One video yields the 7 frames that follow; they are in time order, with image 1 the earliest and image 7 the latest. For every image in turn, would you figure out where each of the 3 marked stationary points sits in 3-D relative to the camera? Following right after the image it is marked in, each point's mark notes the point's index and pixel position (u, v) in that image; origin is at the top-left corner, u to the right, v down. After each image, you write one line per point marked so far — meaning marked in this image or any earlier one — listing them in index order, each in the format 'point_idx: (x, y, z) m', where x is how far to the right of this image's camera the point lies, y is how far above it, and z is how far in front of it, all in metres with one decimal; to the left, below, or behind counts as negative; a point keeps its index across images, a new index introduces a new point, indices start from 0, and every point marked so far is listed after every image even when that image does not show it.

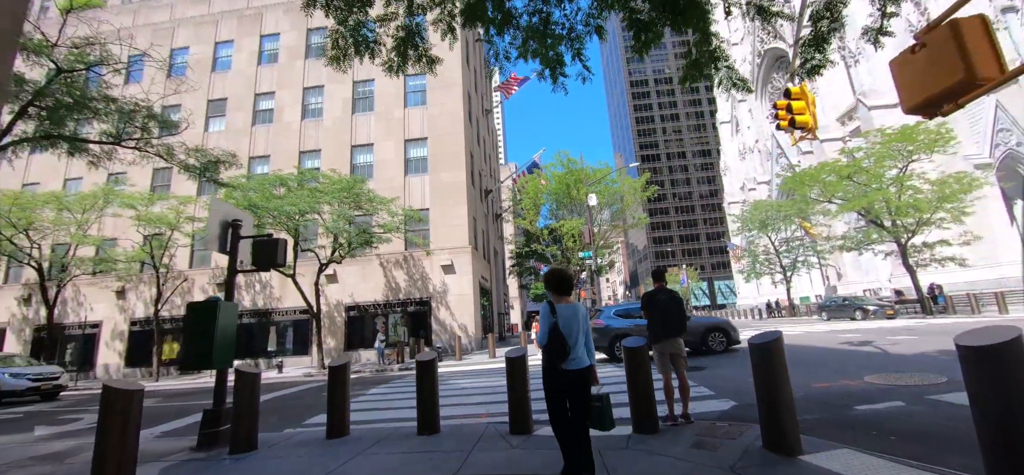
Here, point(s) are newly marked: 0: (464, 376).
0: (-1.4, -4.1, +13.4) m
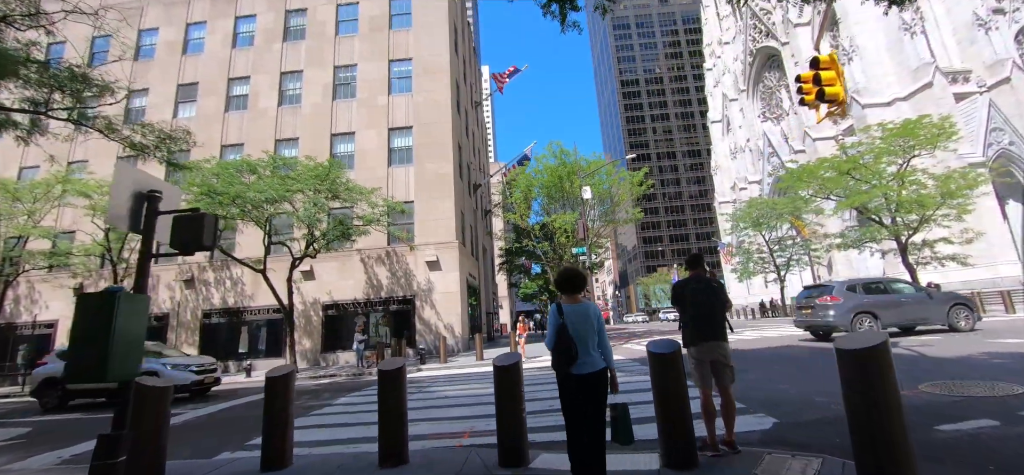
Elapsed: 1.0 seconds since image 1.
0: (-1.7, -3.9, +12.1) m
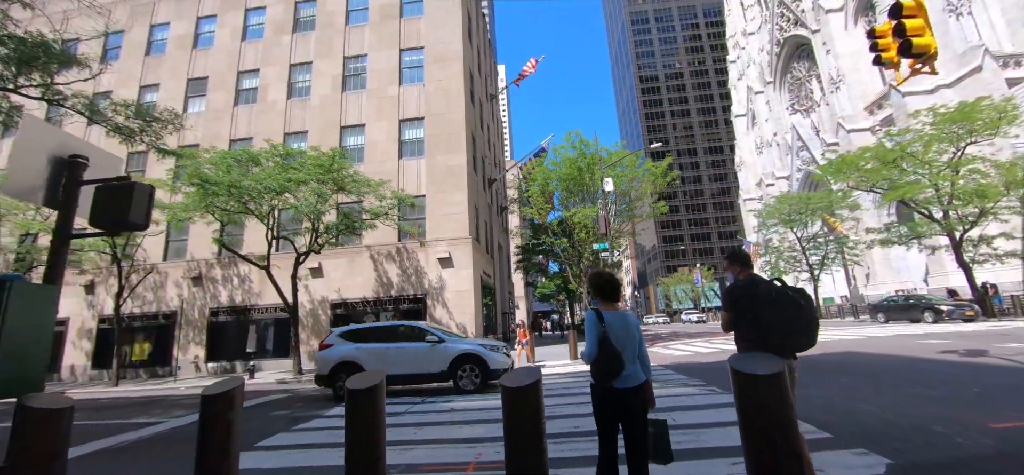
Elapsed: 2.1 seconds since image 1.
0: (-1.3, -3.7, +11.0) m
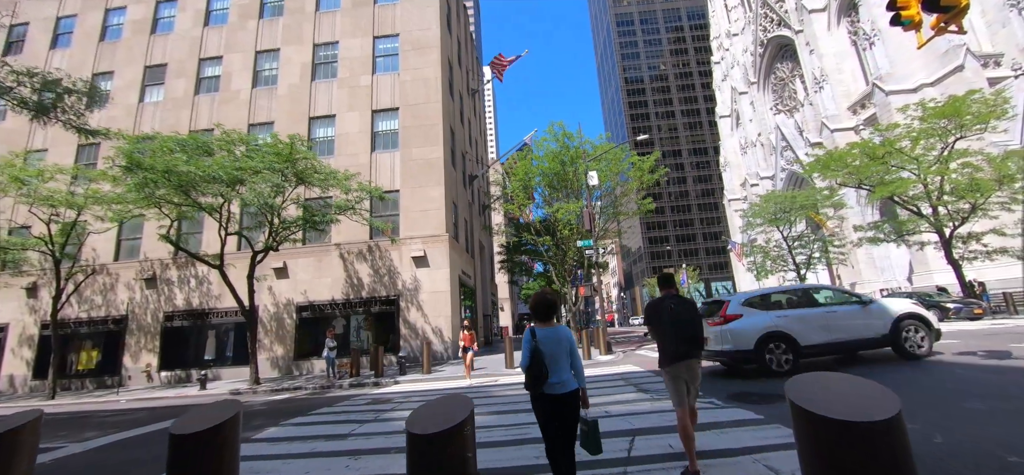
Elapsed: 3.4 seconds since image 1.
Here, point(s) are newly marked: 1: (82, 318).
0: (-1.9, -3.5, +9.8) m
1: (-18.7, -3.5, +19.2) m
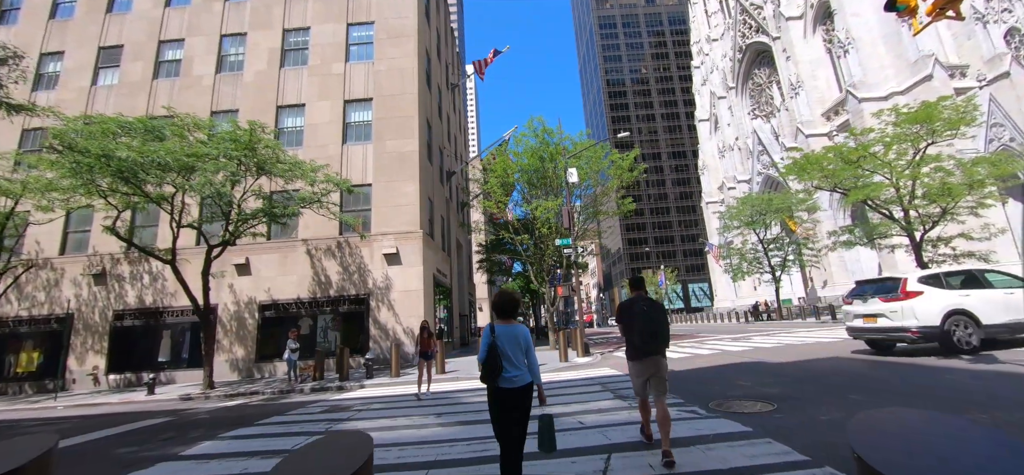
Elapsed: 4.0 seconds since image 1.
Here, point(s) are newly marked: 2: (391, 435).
0: (-2.5, -3.4, +9.1) m
1: (-19.6, -3.1, +17.7) m
2: (-1.5, -2.6, +5.7) m
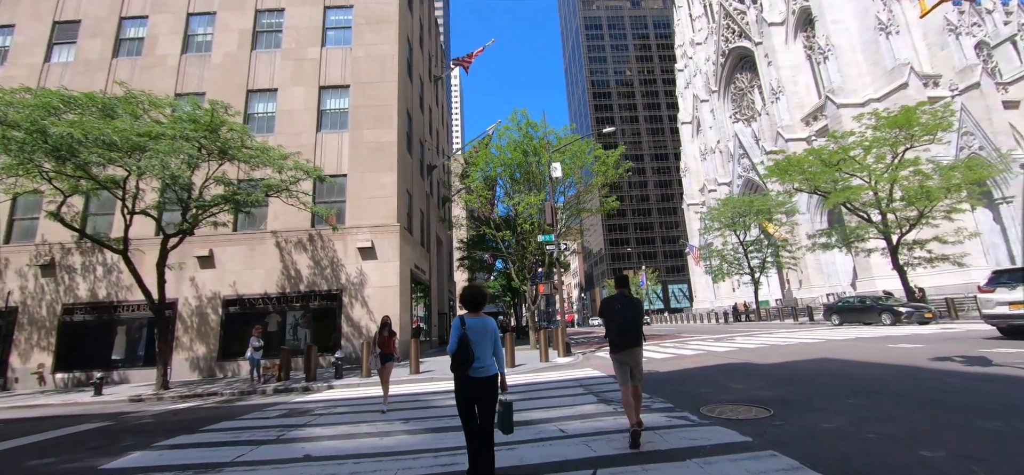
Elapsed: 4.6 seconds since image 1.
0: (-2.9, -3.2, +8.4) m
1: (-20.4, -2.6, +16.3) m
2: (-1.8, -2.4, +5.1) m
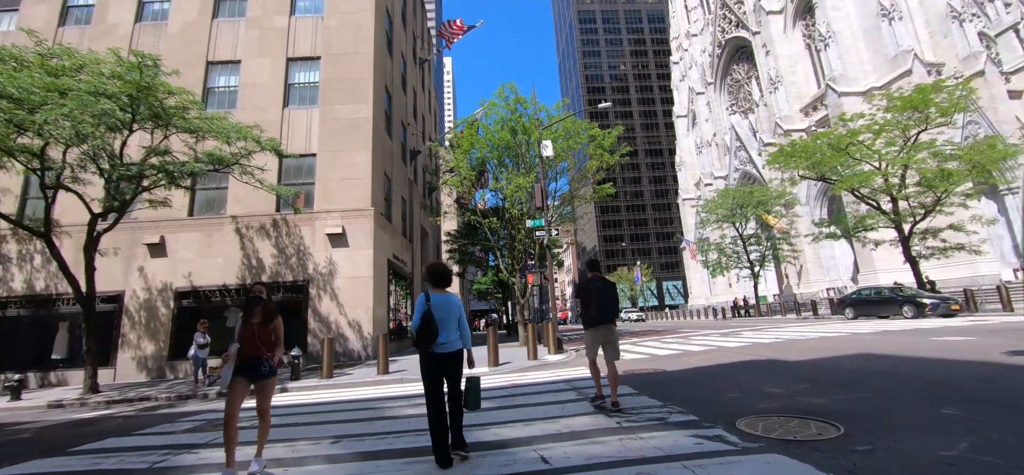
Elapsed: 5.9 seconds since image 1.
0: (-3.3, -2.7, +6.8) m
1: (-20.9, -2.2, +14.5) m
2: (-2.1, -2.0, +3.5) m
